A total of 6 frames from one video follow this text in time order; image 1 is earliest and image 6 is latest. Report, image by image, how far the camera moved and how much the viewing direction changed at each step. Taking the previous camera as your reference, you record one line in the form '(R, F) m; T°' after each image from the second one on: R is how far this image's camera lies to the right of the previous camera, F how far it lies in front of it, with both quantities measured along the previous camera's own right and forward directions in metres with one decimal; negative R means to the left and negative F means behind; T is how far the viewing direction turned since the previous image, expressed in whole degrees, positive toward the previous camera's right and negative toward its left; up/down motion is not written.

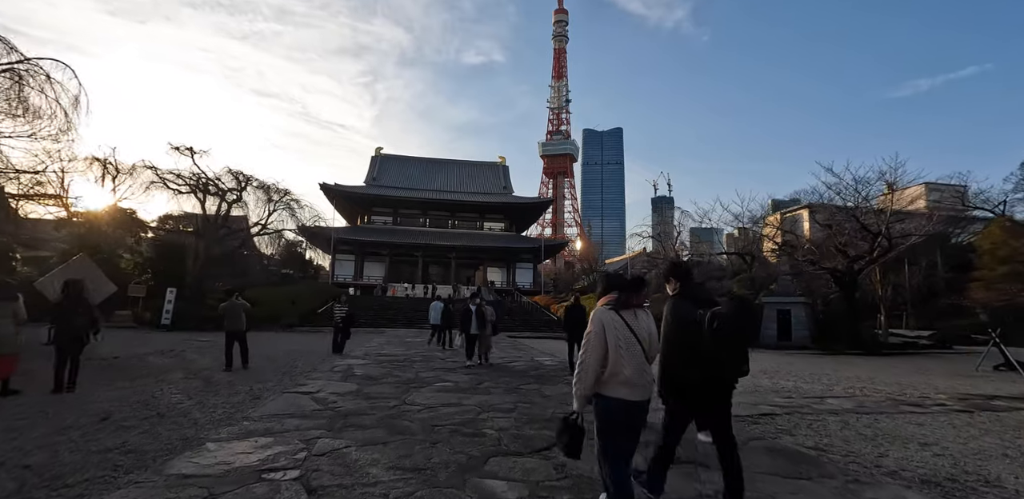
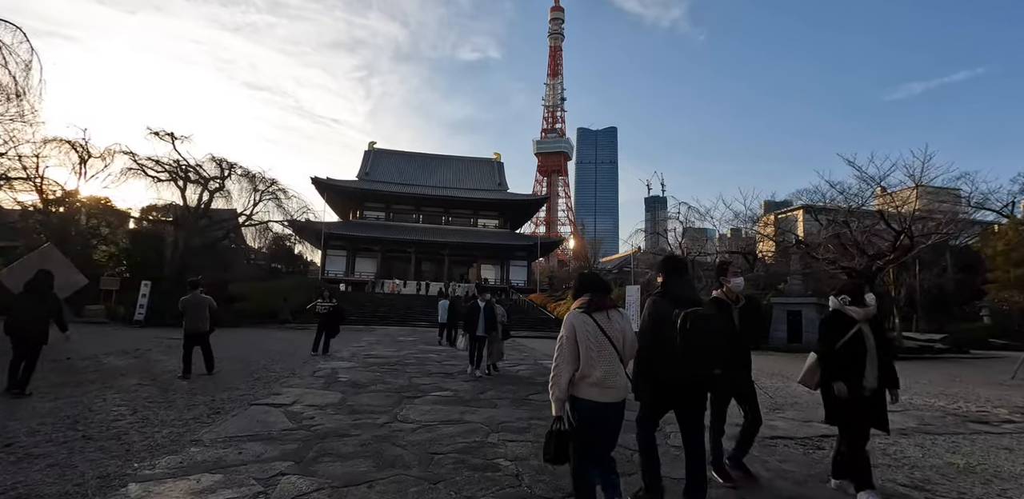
(-0.2, +0.9) m; +1°
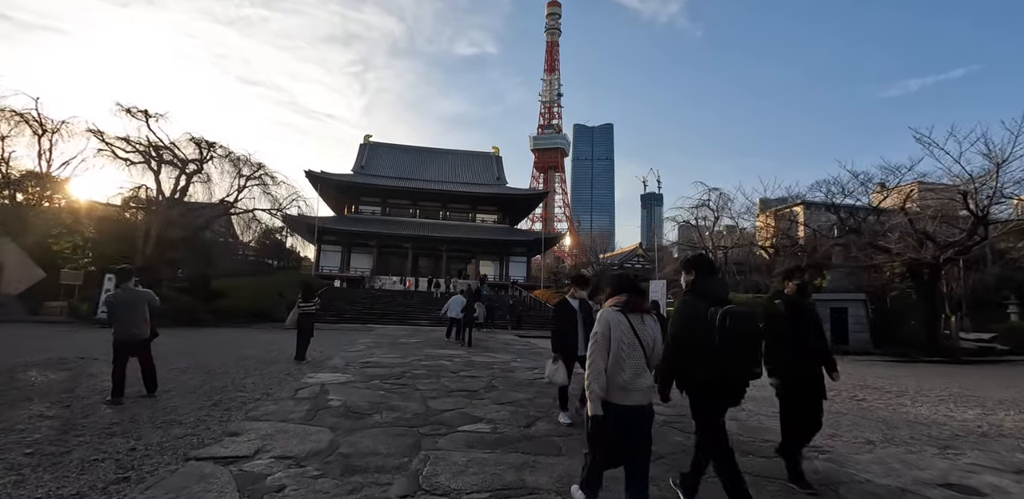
(-0.6, +1.7) m; +1°
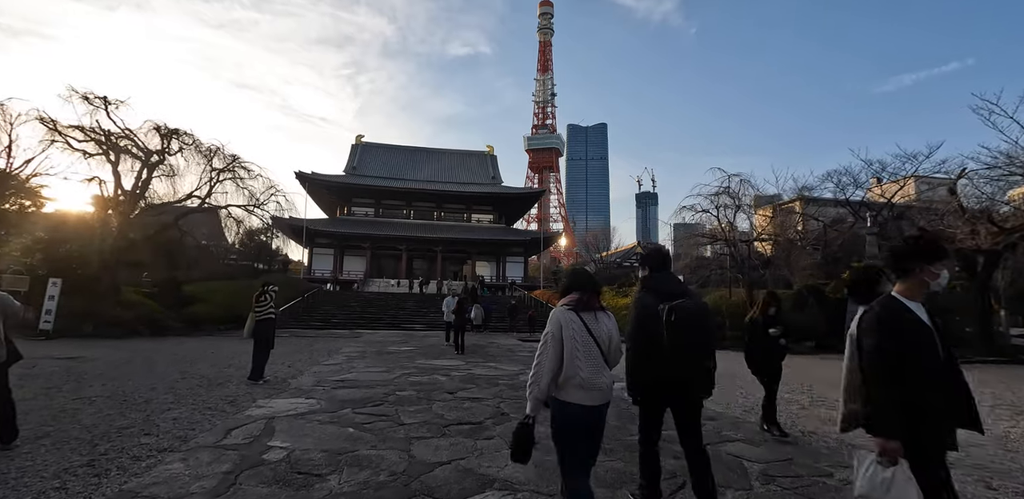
(-0.2, +1.5) m; +1°
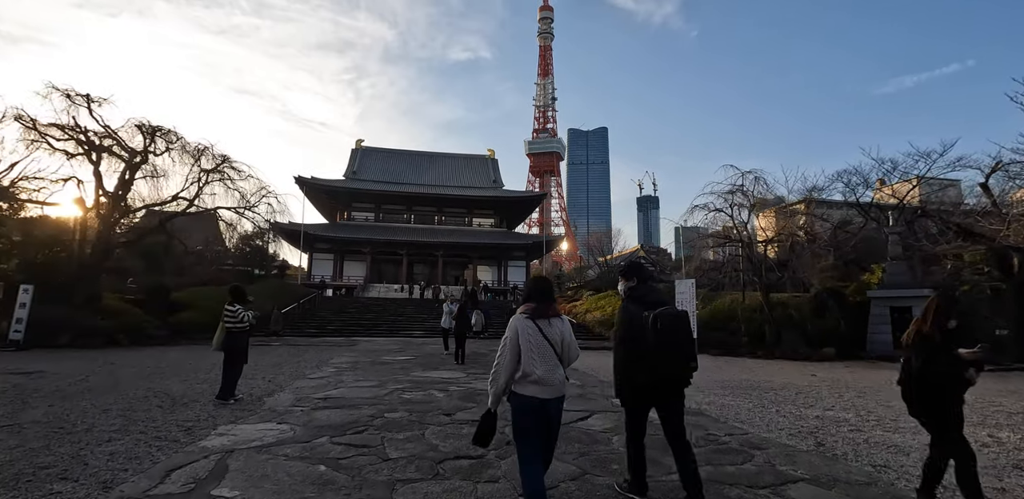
(0.0, +0.7) m; 0°
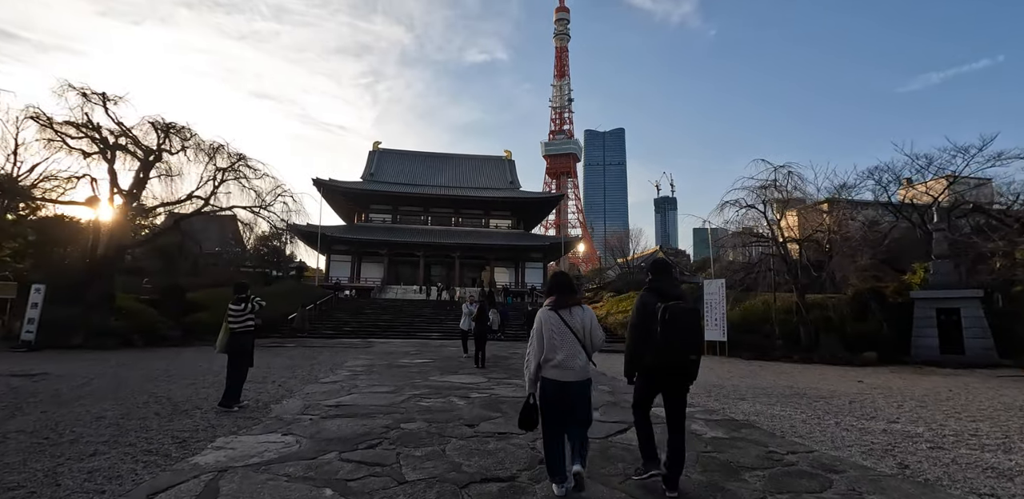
(-0.1, +0.5) m; -2°
